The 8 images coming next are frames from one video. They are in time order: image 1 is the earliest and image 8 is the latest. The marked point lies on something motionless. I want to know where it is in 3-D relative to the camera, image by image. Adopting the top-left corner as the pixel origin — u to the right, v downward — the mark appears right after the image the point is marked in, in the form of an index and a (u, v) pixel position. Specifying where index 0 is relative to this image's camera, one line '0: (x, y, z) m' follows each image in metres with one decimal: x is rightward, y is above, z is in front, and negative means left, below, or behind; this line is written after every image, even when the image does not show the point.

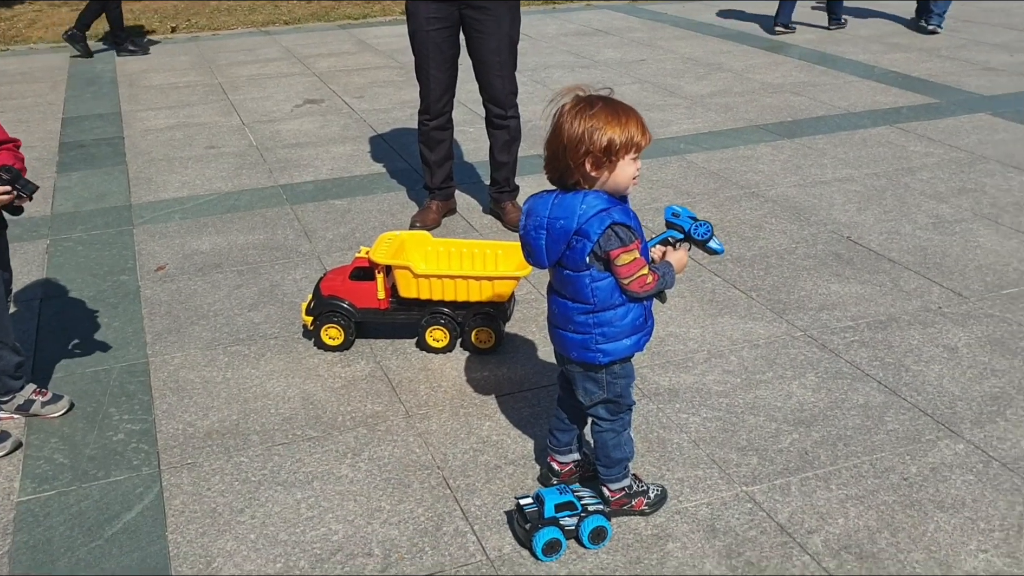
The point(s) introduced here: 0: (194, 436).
0: (-1.1, -0.5, +3.2) m
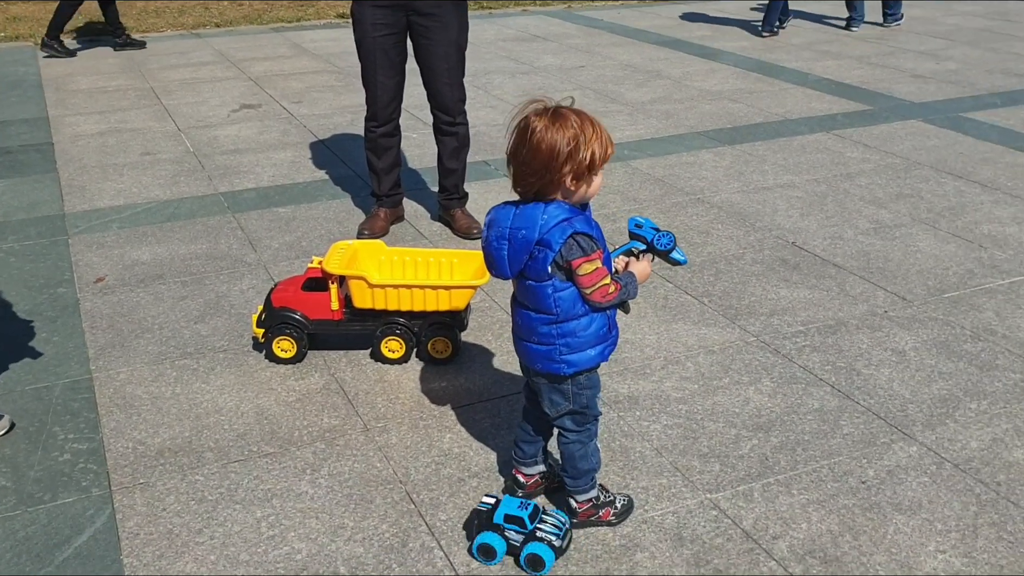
0: (-1.2, -0.5, +3.1) m
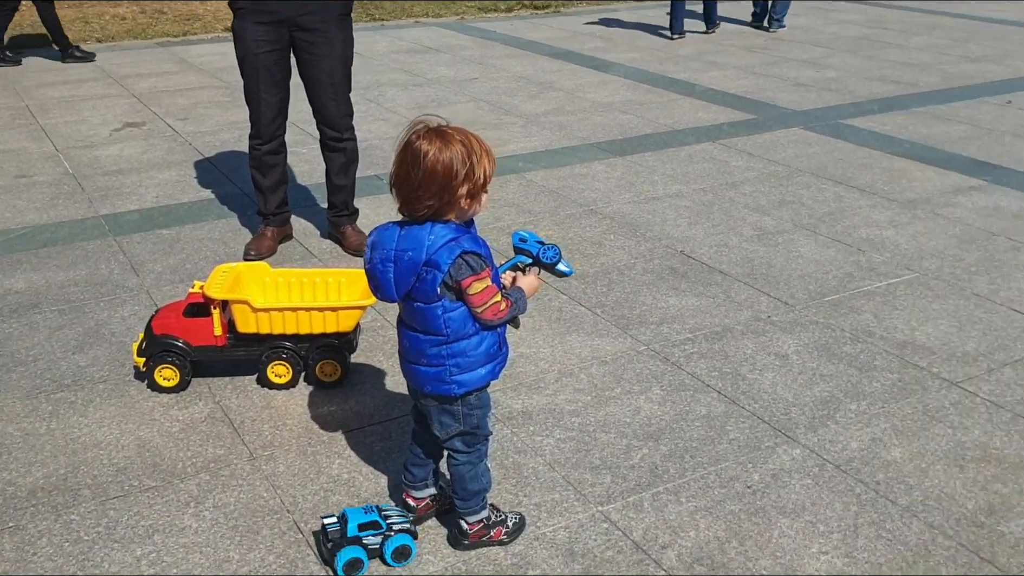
0: (-1.5, -0.6, +2.9) m
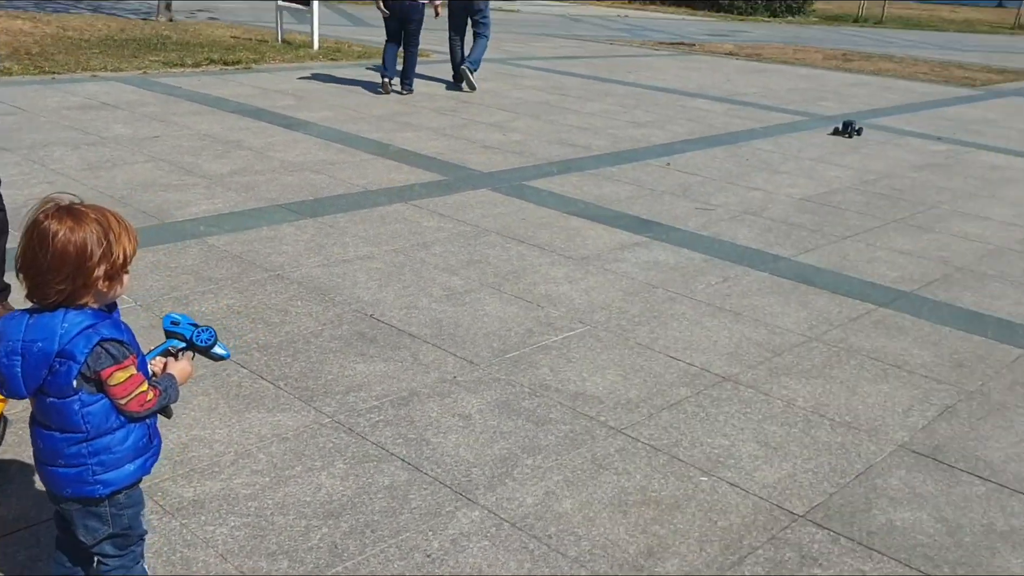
0: (-2.4, -0.9, +2.3) m
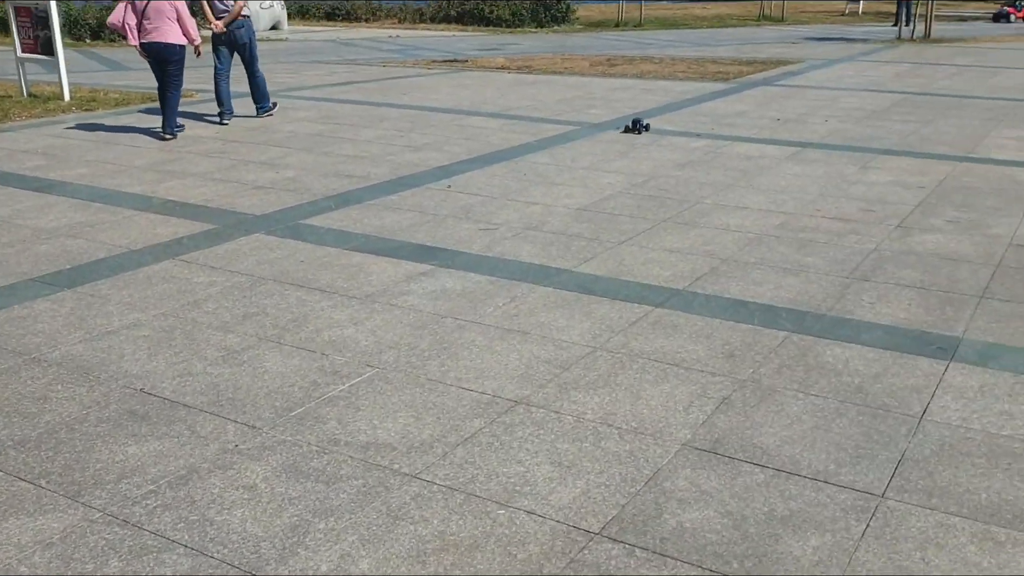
0: (-2.8, -1.4, +1.7) m
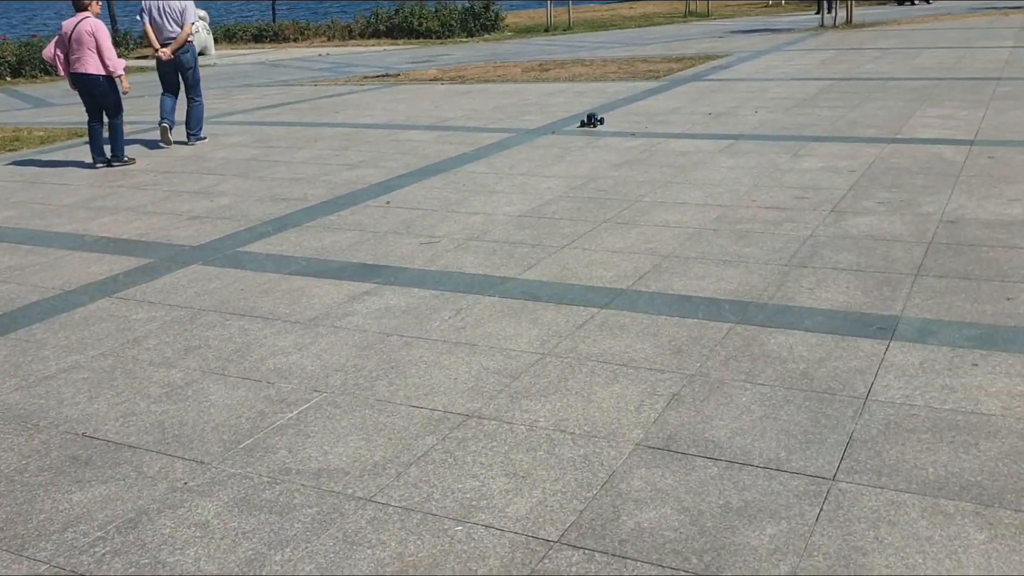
0: (-2.8, -1.6, +1.5) m
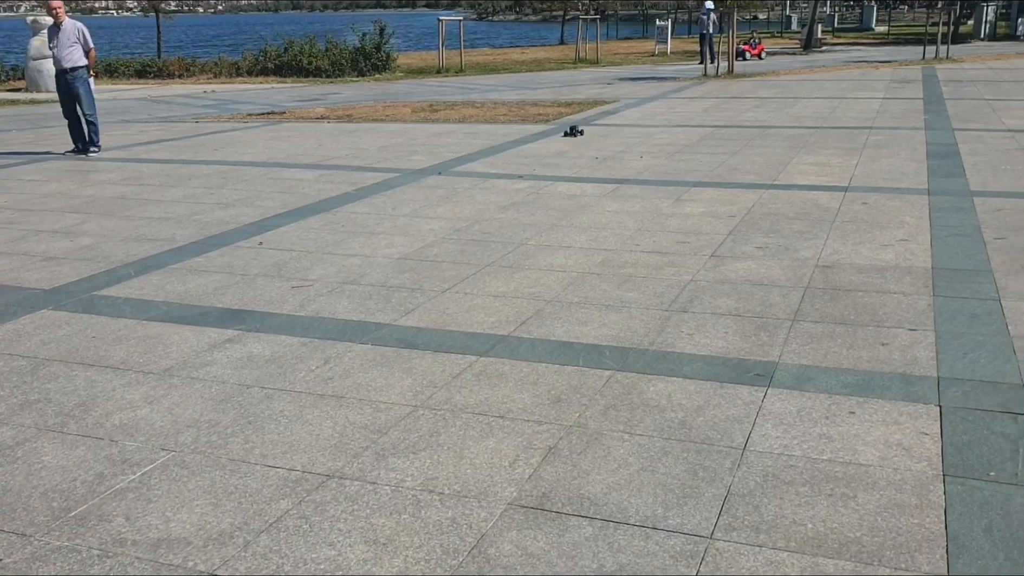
0: (-3.0, -1.7, +0.9) m
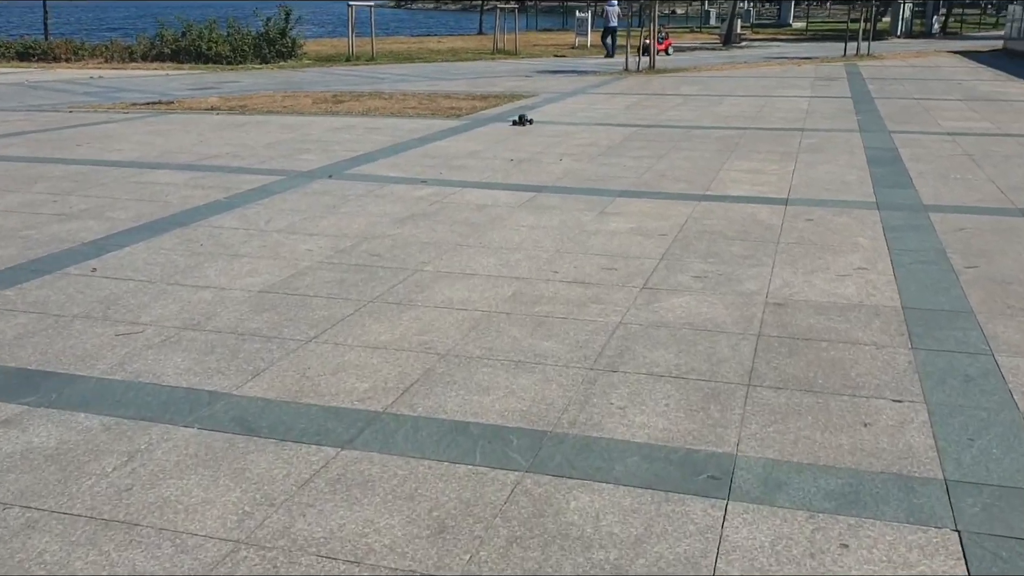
0: (-3.2, -2.0, -0.7) m
